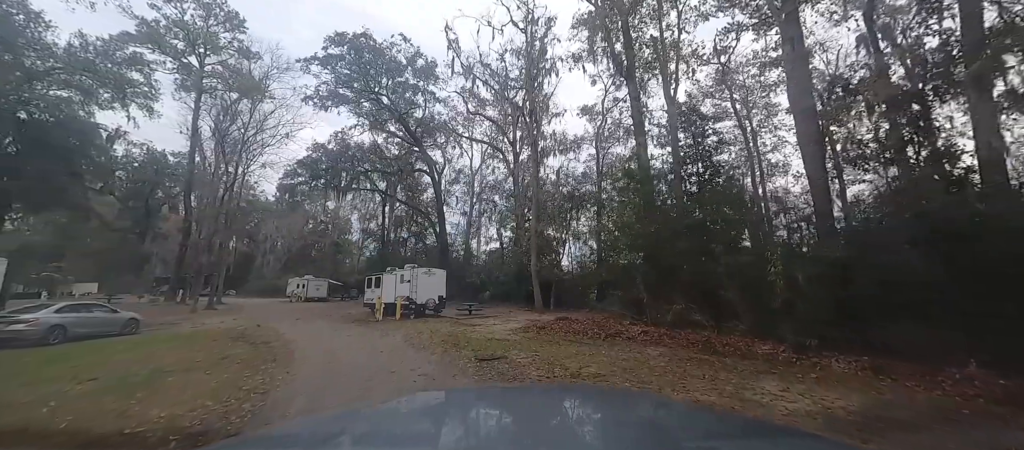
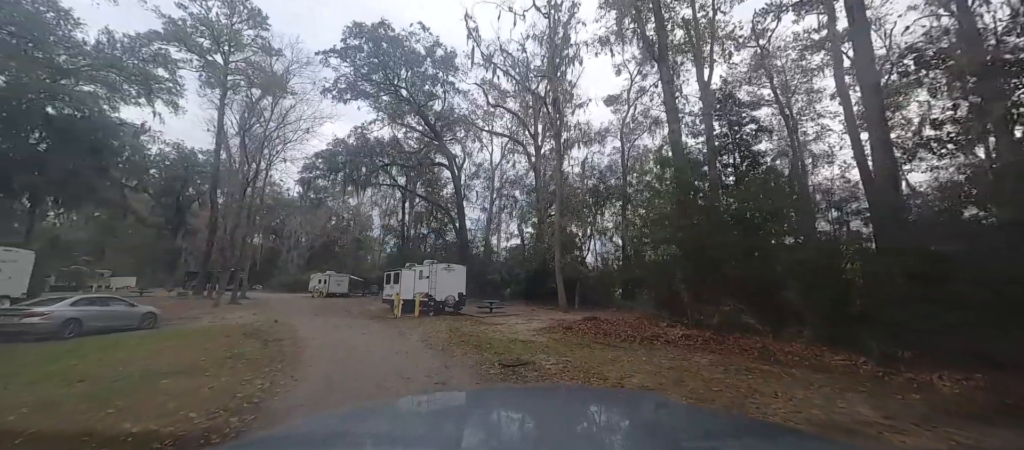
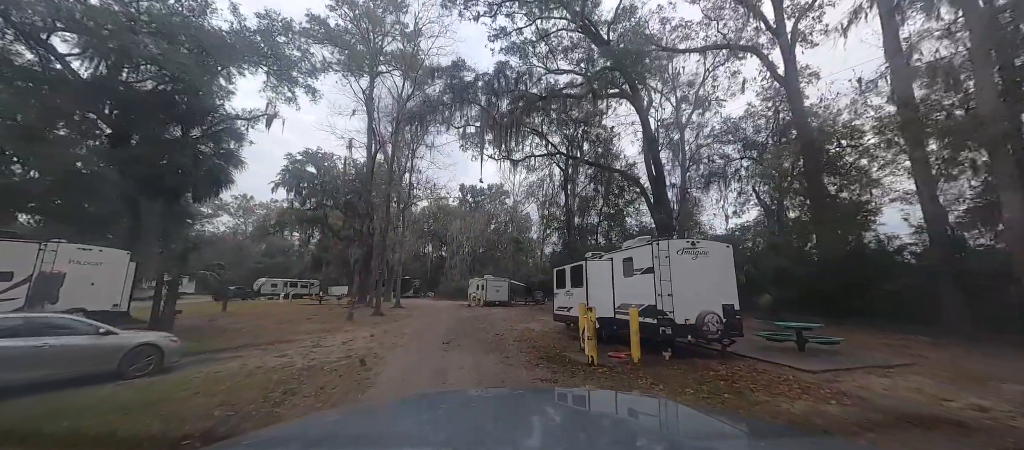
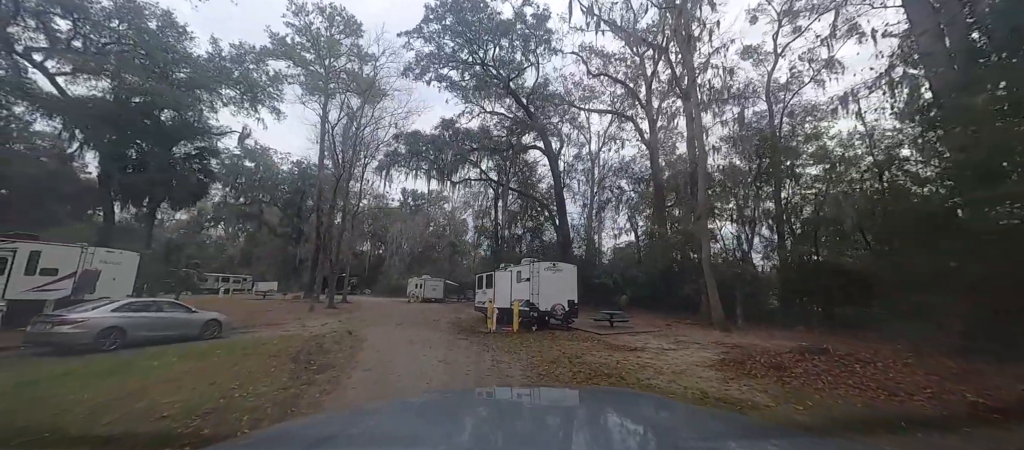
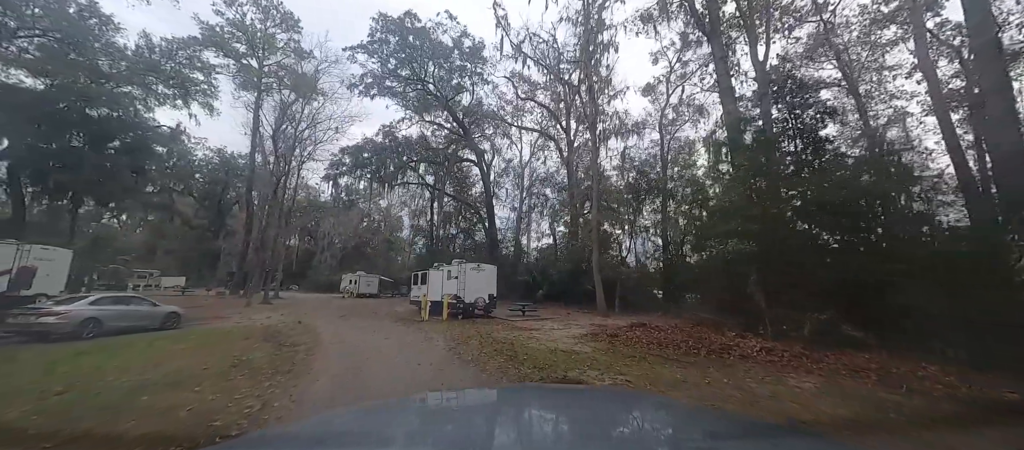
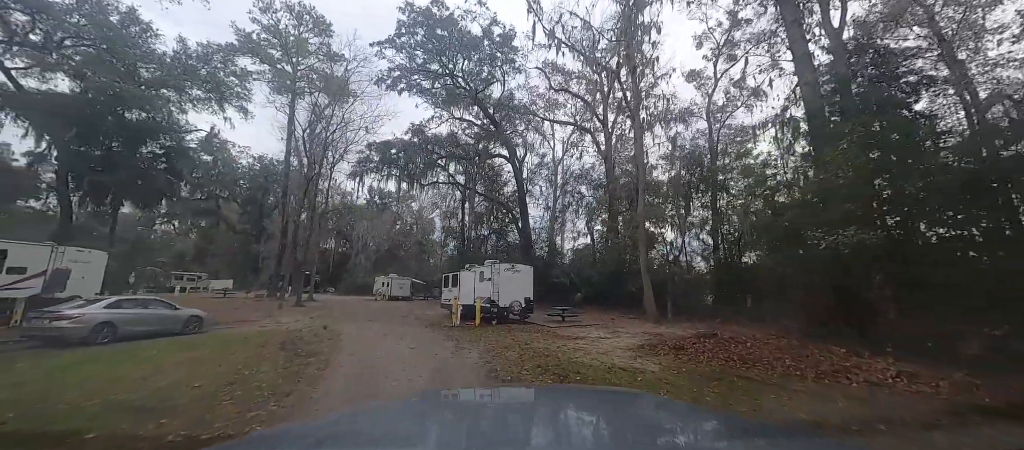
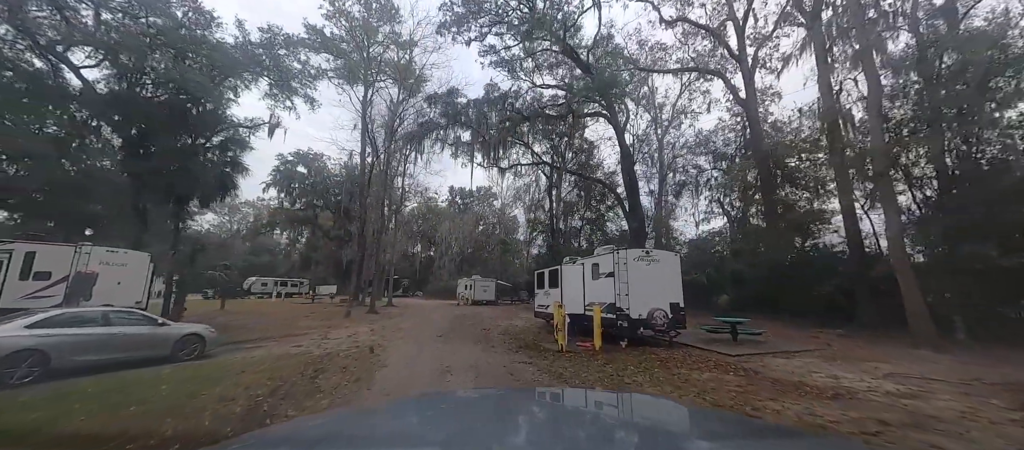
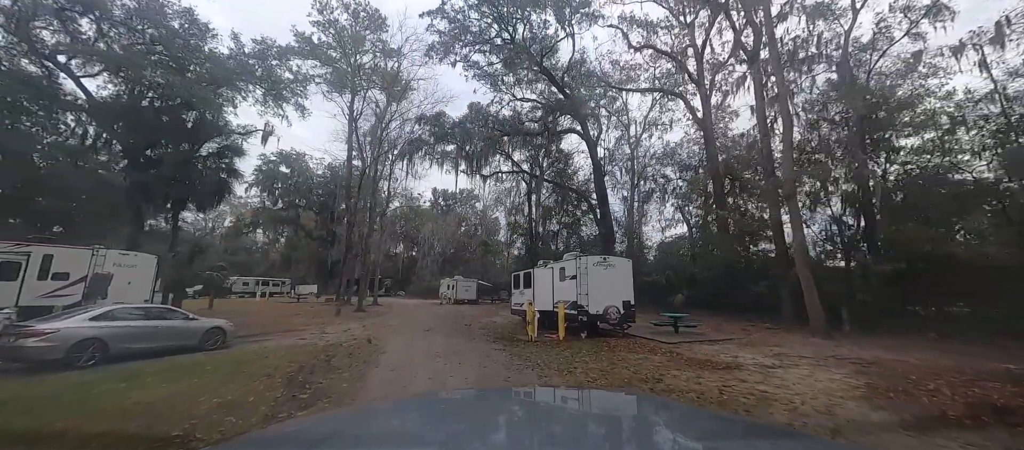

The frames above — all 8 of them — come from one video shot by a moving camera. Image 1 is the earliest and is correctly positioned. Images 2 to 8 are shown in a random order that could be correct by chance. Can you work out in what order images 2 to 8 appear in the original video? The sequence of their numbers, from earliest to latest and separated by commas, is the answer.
2, 5, 6, 4, 8, 7, 3
